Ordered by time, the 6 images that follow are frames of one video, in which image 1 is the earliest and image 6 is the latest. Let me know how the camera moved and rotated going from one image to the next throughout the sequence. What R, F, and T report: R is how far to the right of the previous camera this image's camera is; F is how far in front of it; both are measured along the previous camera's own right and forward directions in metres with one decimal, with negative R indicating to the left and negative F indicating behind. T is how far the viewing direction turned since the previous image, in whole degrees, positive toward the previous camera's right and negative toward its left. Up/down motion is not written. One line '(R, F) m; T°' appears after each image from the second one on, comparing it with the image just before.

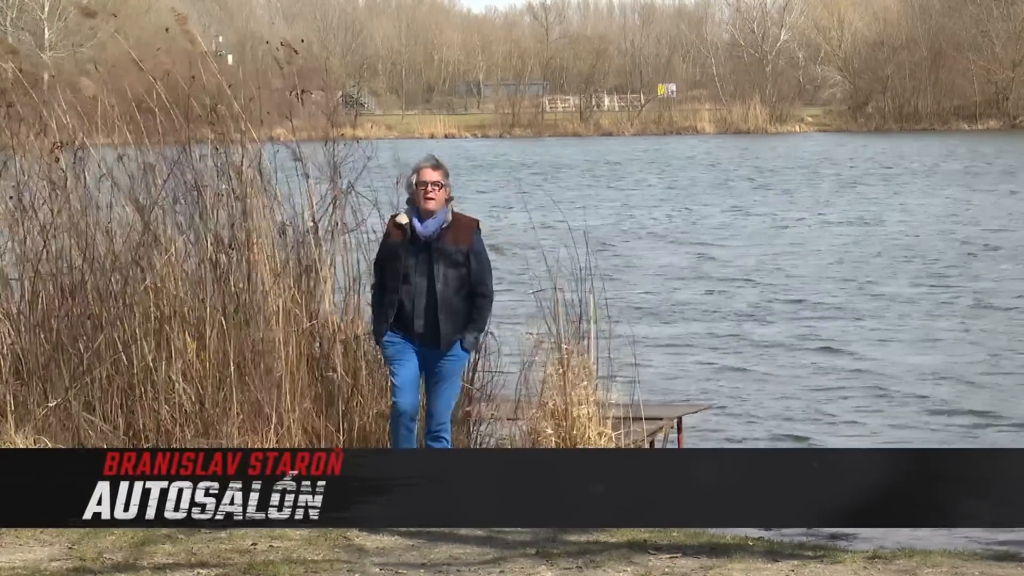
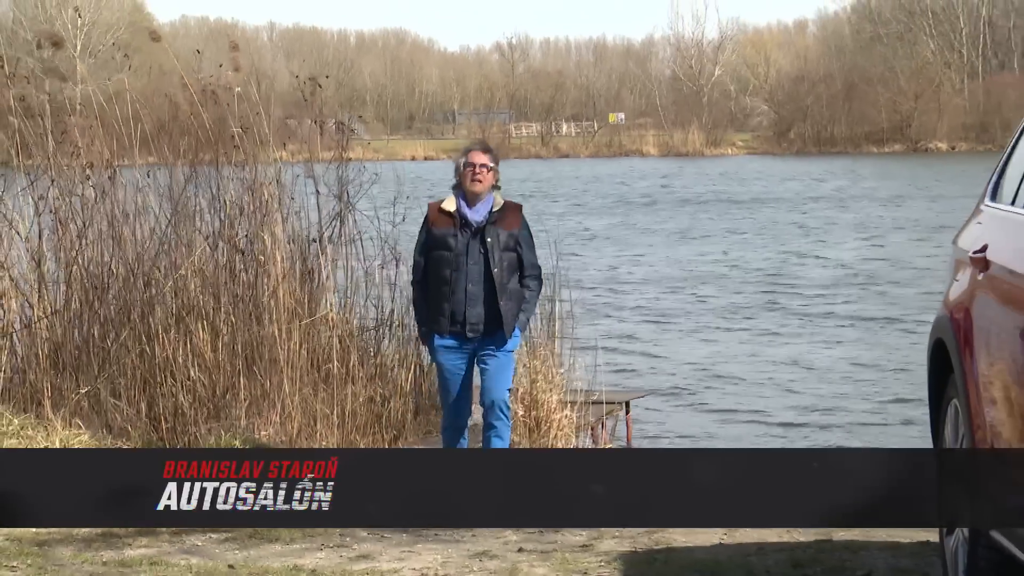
(+0.1, -0.7) m; -1°
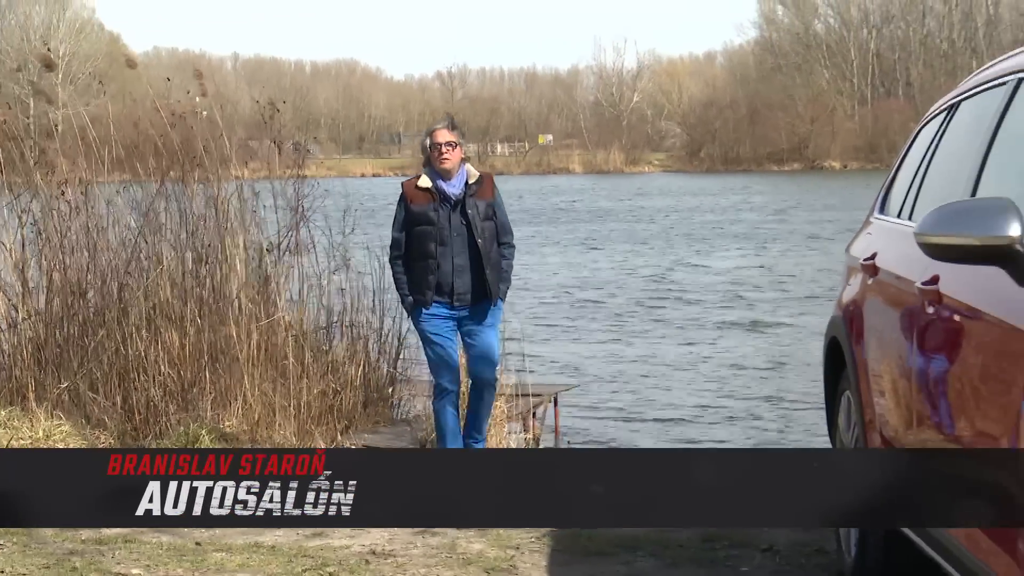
(0.0, -0.6) m; +1°
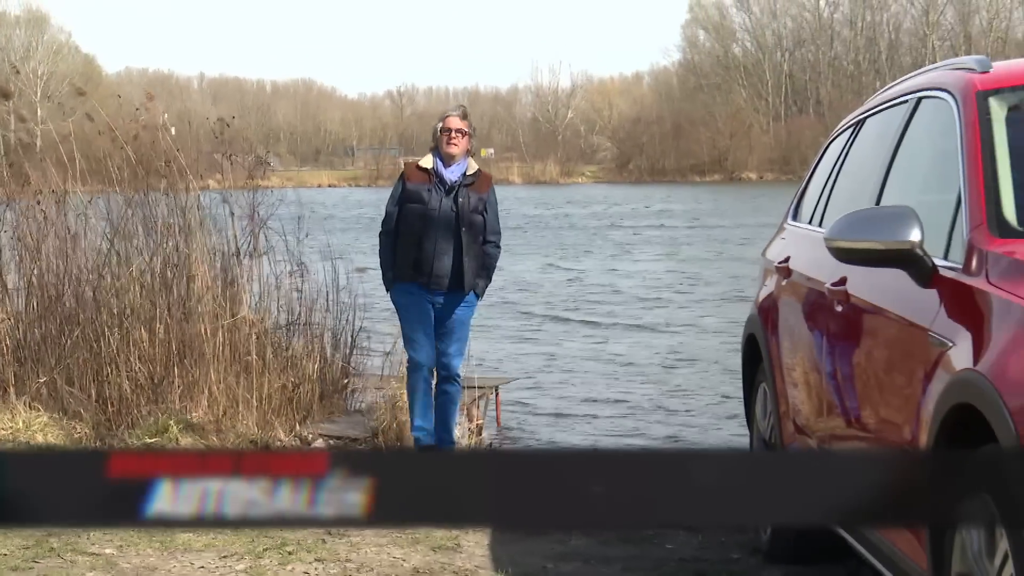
(0.0, -0.5) m; +2°
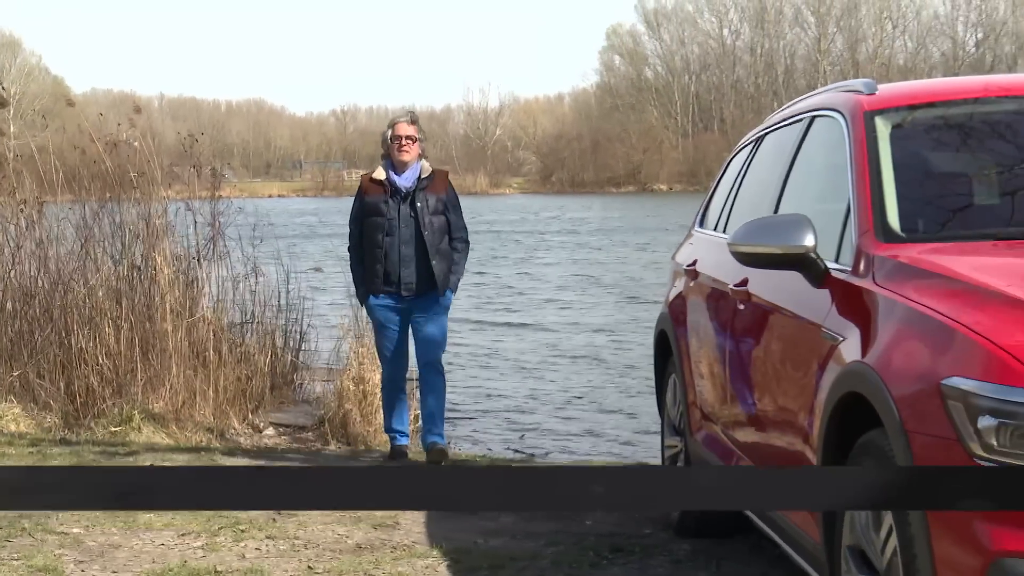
(-0.1, -0.6) m; +2°
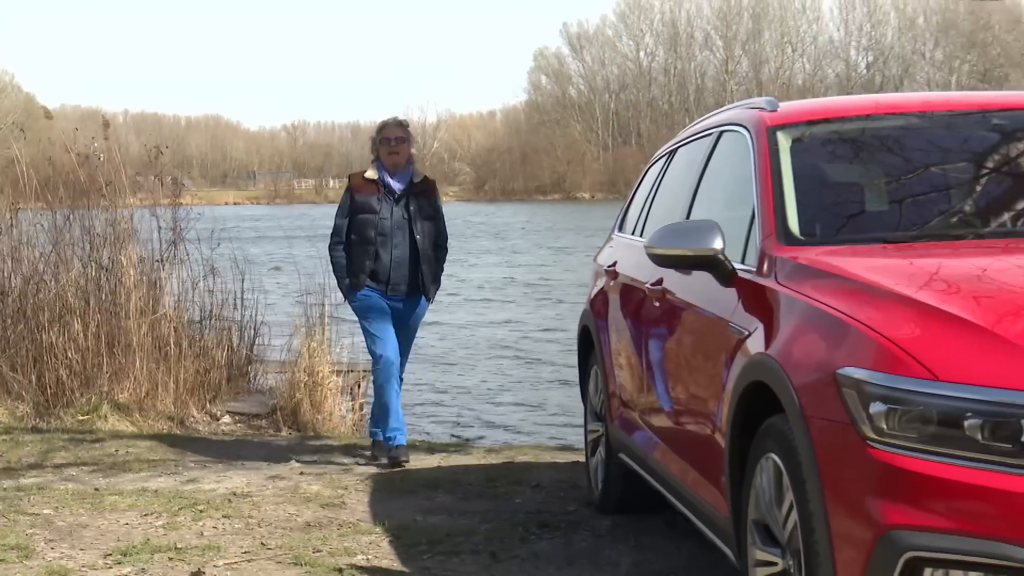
(-0.1, -0.7) m; +2°
